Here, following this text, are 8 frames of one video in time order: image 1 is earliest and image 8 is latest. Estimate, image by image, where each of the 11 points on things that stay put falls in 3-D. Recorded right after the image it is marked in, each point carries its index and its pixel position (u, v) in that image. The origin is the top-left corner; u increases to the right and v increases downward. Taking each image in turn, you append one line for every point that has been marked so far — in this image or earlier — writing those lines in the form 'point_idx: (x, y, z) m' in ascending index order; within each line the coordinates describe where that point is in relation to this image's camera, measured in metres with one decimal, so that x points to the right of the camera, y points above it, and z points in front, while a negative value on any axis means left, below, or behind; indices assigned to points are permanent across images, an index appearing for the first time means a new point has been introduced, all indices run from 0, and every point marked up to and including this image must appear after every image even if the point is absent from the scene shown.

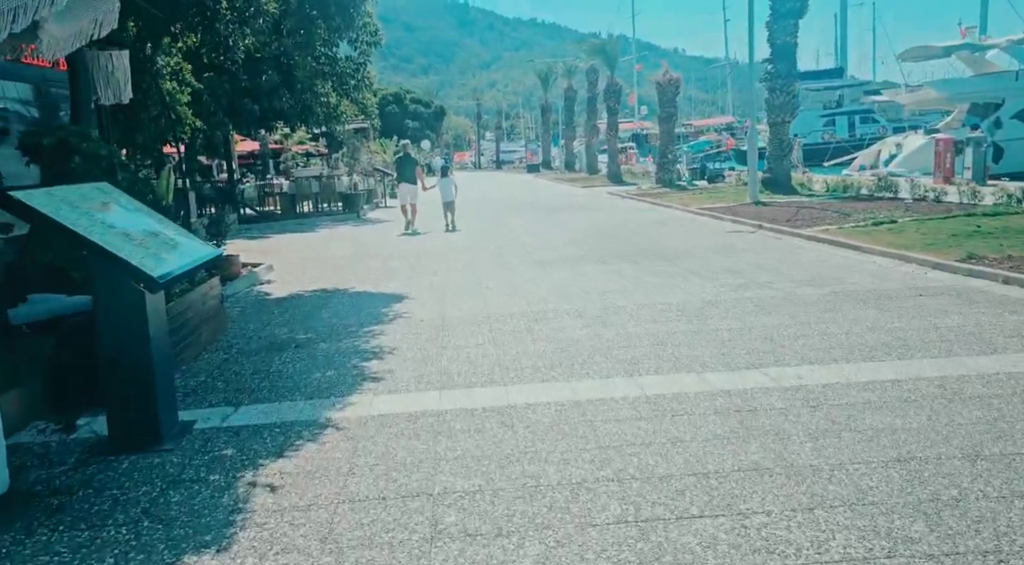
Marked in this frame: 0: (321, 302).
0: (-2.3, -0.2, +10.6) m
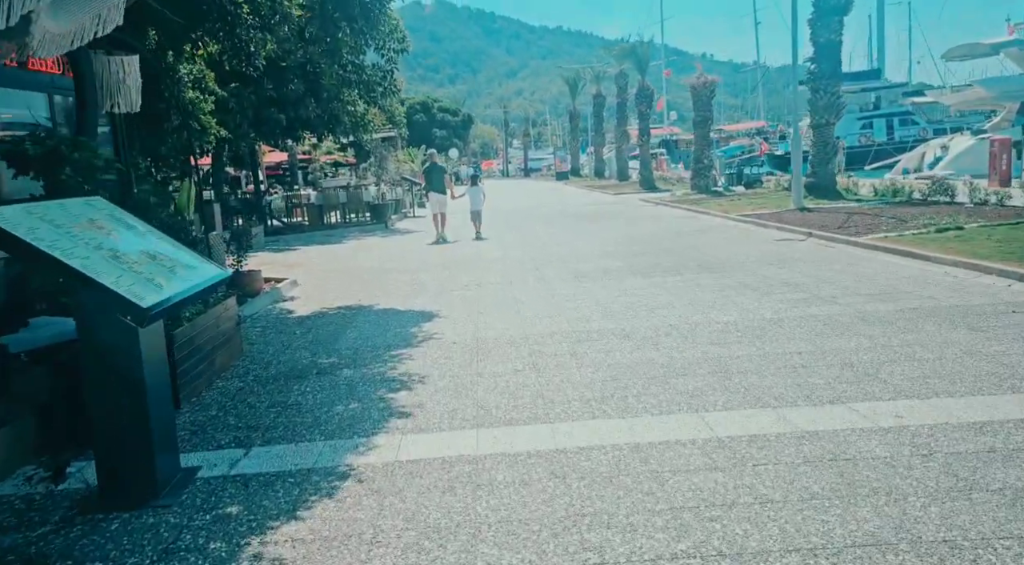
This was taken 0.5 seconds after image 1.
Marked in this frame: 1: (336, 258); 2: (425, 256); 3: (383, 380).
0: (-1.9, -0.4, +9.9) m
1: (-3.5, +0.5, +17.7) m
2: (-1.7, +0.5, +17.5) m
3: (-1.0, -0.8, +6.9) m
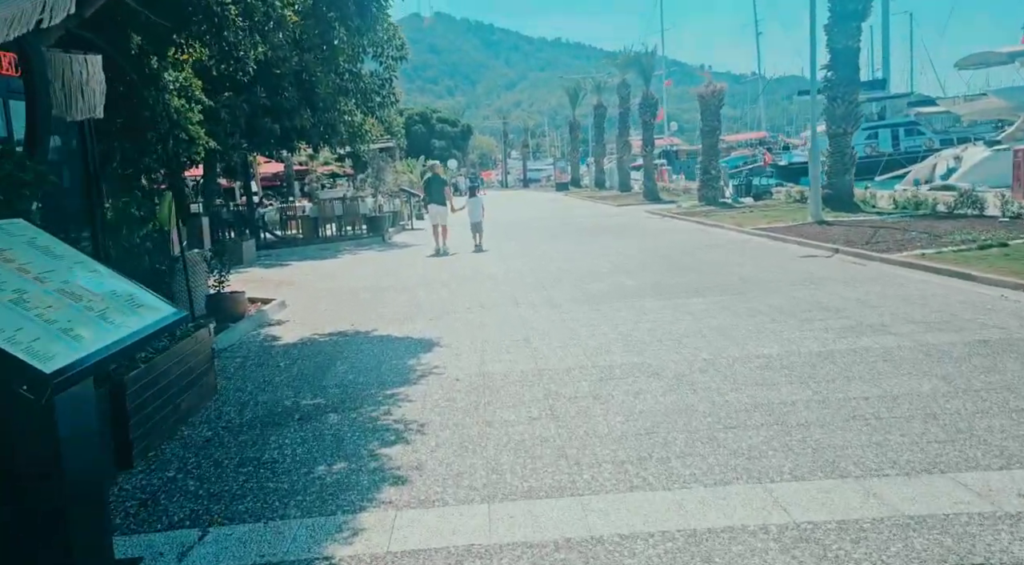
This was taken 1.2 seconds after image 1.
0: (-1.8, -0.7, +8.9) m
1: (-3.5, +0.1, +16.7) m
2: (-1.6, +0.2, +16.5) m
3: (-0.9, -1.0, +5.9) m
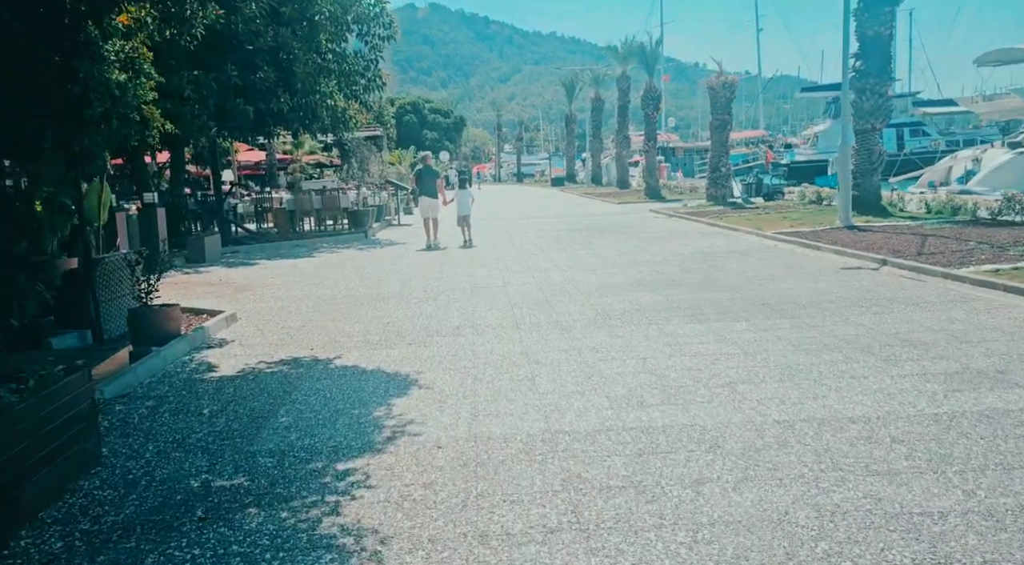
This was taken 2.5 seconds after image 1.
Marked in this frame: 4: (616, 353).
0: (-1.8, -0.8, +6.8) m
1: (-3.5, +0.1, +14.6) m
2: (-1.7, +0.1, +14.4) m
3: (-0.9, -1.2, +3.9) m
4: (+0.9, -0.6, +7.7) m
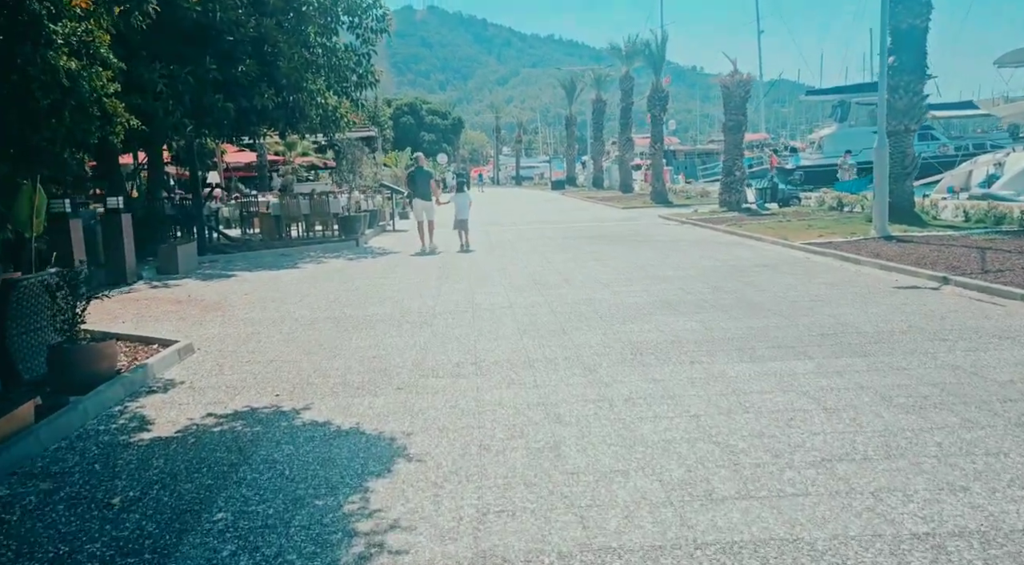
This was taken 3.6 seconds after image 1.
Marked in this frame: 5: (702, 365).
0: (-1.7, -1.1, +5.2) m
1: (-3.4, -0.2, +13.0) m
2: (-1.6, -0.1, +12.8) m
3: (-0.8, -1.4, +2.2) m
4: (+1.0, -0.8, +6.0) m
5: (+1.6, -0.7, +7.3) m
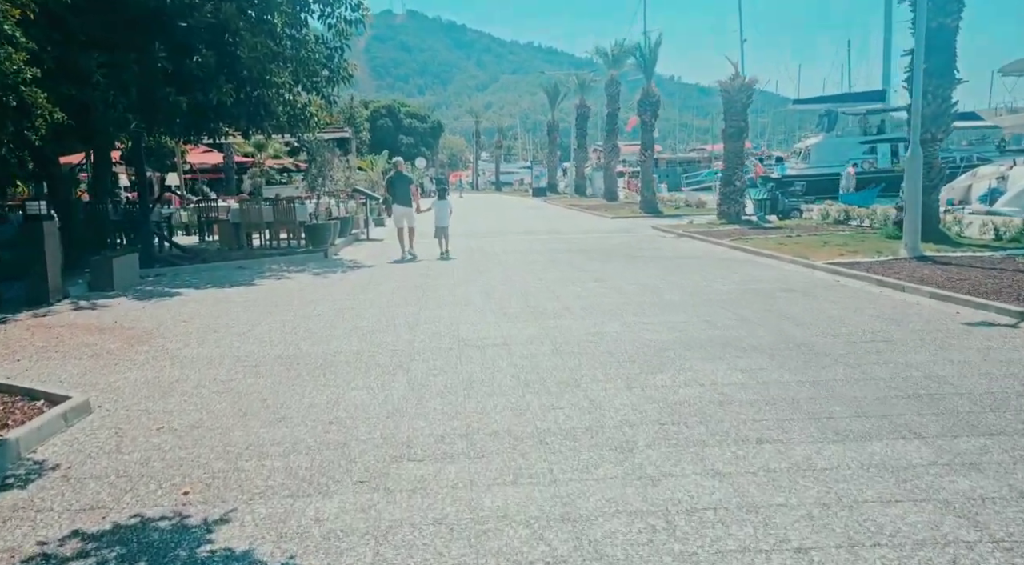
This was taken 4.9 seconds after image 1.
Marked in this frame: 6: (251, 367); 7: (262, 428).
0: (-1.6, -1.3, +3.2) m
1: (-3.6, -0.5, +10.9) m
2: (-1.7, -0.5, +10.8) m
3: (-0.6, -1.6, +0.2) m
4: (+1.1, -1.1, +4.1) m
5: (+1.6, -1.0, +5.3) m
6: (-2.4, -0.8, +8.1) m
7: (-1.7, -1.0, +6.1) m
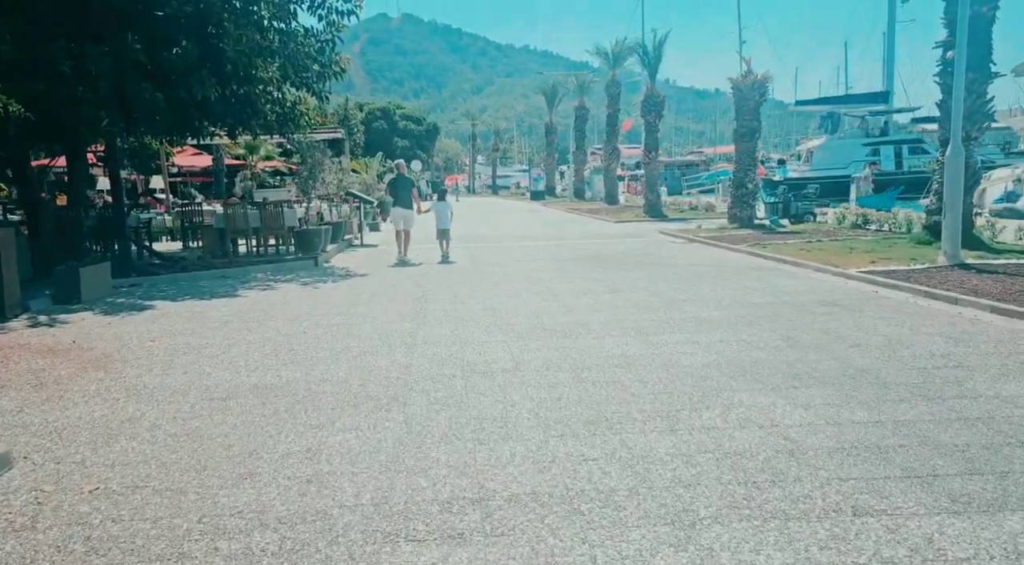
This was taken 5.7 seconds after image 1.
0: (-1.4, -1.4, +1.9) m
1: (-3.5, -0.6, +9.7) m
2: (-1.6, -0.6, +9.5) m
3: (-0.5, -1.7, -1.0) m
4: (+1.2, -1.3, +2.9) m
5: (+1.7, -1.1, +4.1) m
6: (-2.3, -0.9, +6.9) m
7: (-1.6, -1.1, +4.9) m
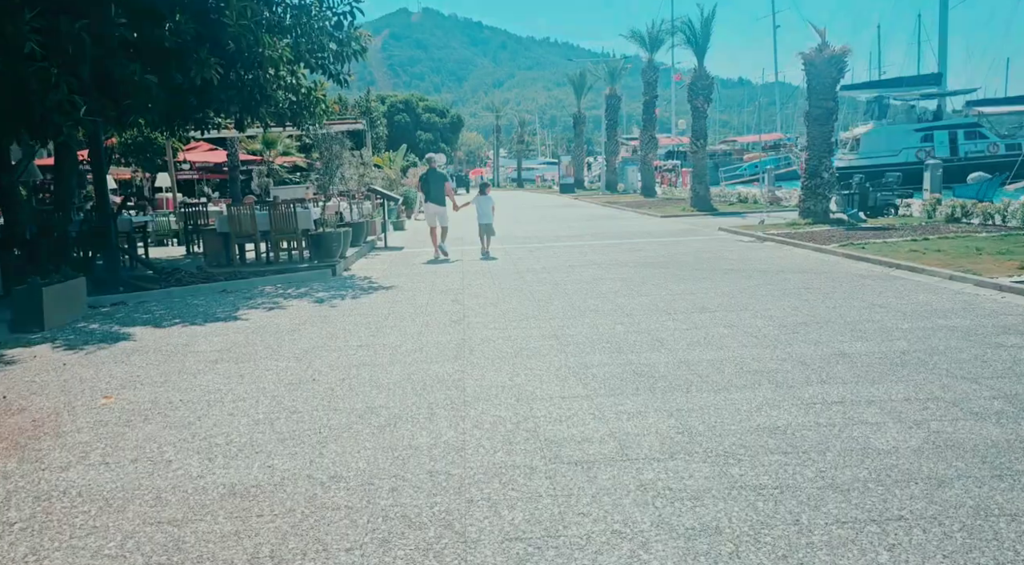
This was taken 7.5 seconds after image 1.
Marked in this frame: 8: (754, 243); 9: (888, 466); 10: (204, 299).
0: (-0.9, -1.8, -0.7) m
1: (-2.8, -0.9, +7.1) m
2: (-0.9, -0.9, +6.9) m
3: (0.0, -2.1, -3.7) m
4: (+1.7, -1.6, +0.1) m
5: (+2.3, -1.4, +1.4) m
6: (-1.7, -1.2, +4.3) m
7: (-1.0, -1.4, +2.3) m
8: (+5.2, +0.8, +18.6) m
9: (+2.1, -1.0, +4.9) m
10: (-4.6, -0.2, +12.8) m
